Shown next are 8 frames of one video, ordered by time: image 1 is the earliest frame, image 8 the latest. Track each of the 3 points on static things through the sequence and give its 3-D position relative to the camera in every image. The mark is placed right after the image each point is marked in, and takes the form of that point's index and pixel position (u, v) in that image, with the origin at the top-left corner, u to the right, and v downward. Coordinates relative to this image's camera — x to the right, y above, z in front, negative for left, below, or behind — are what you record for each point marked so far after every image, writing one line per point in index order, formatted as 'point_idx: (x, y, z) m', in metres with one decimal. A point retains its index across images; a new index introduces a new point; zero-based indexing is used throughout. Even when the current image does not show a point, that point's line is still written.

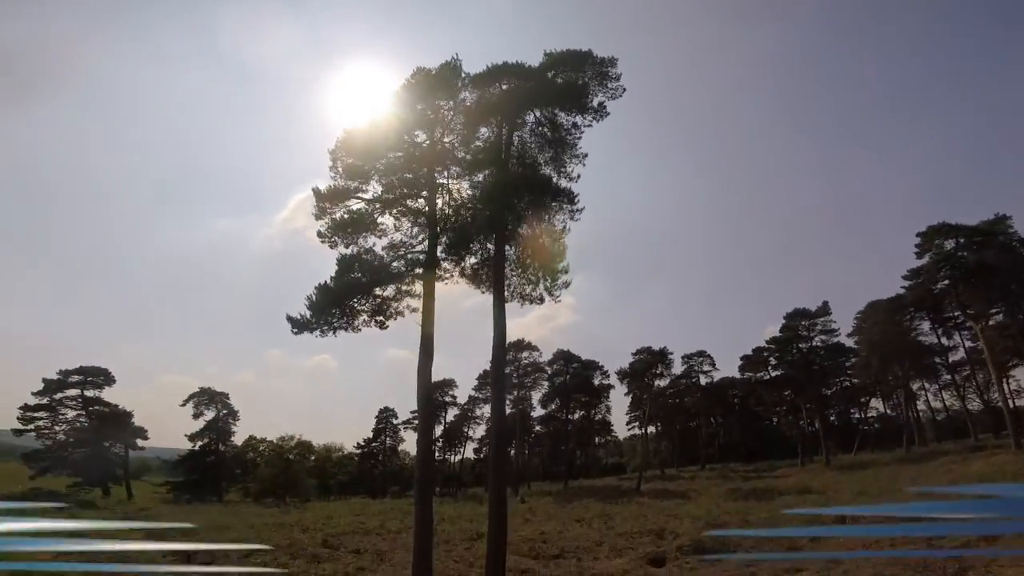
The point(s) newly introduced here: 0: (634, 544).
0: (+3.3, -6.8, +18.4) m
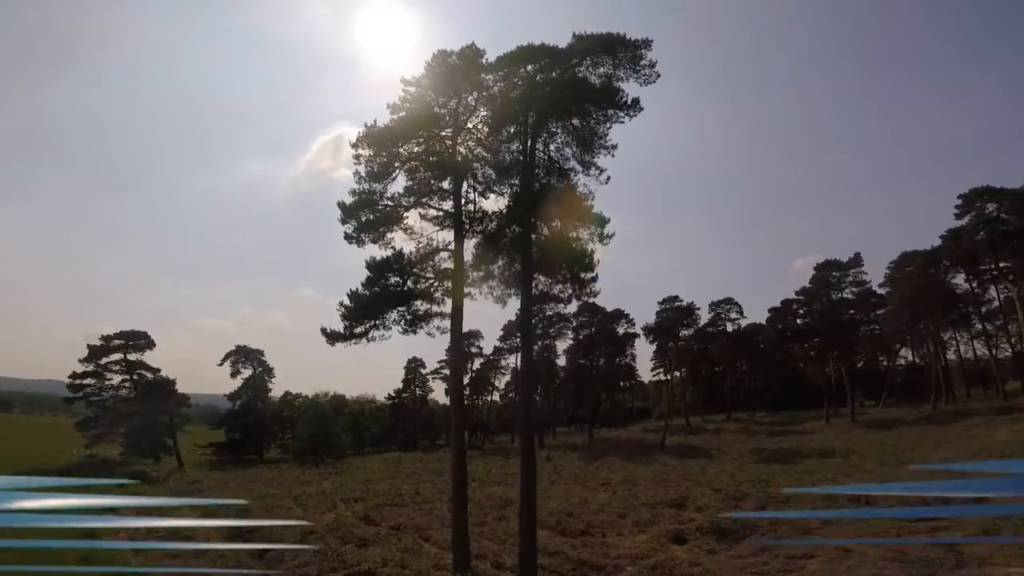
0: (+4.1, -6.4, +19.2) m
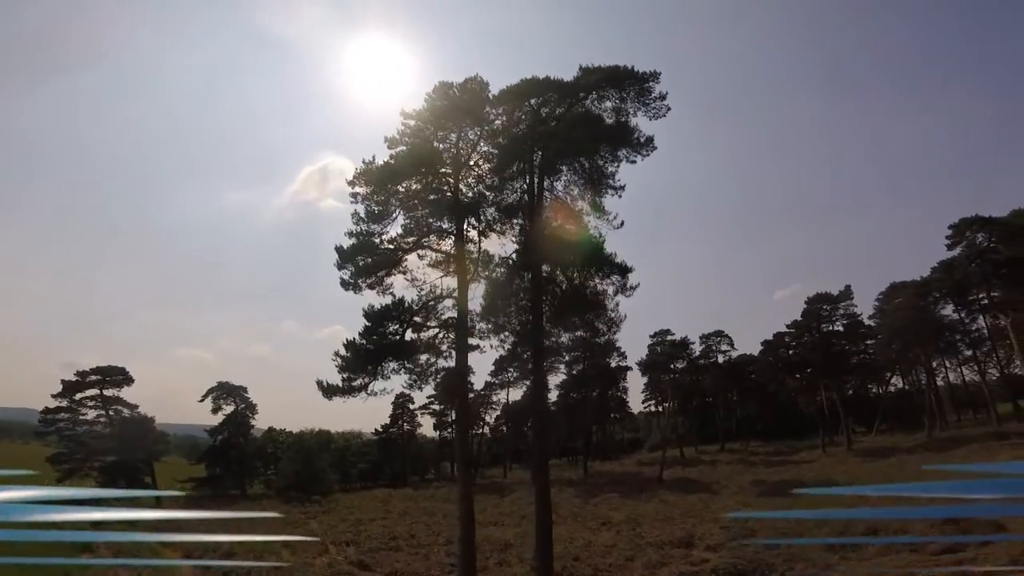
0: (+4.2, -7.2, +18.5) m
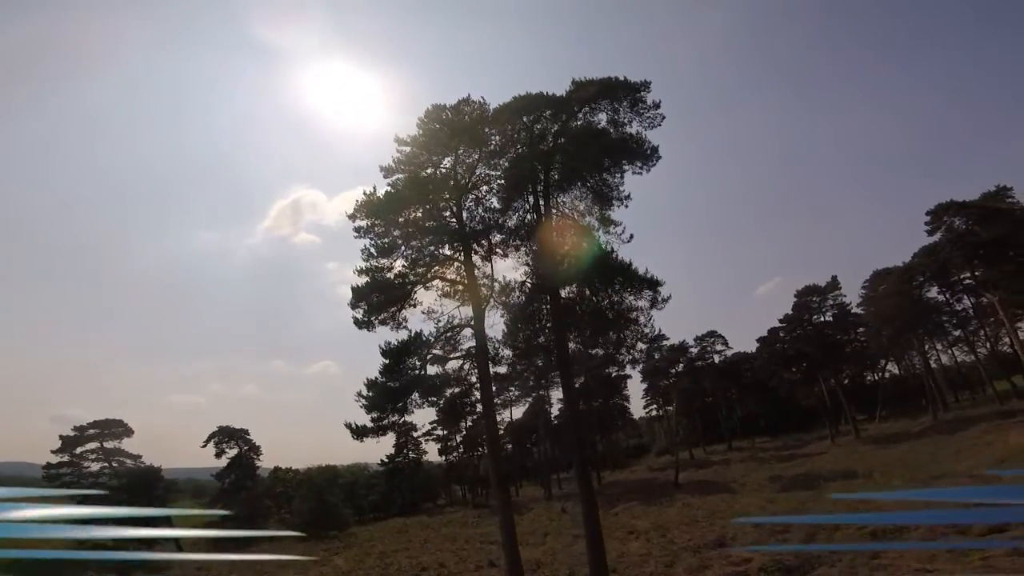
0: (+5.2, -7.4, +18.6) m
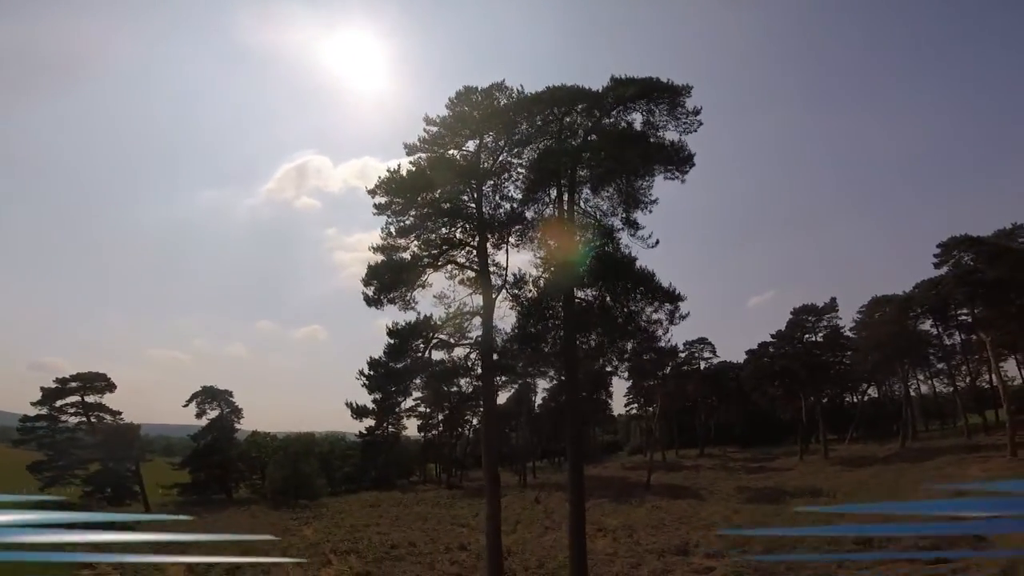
0: (+4.4, -7.7, +19.3) m
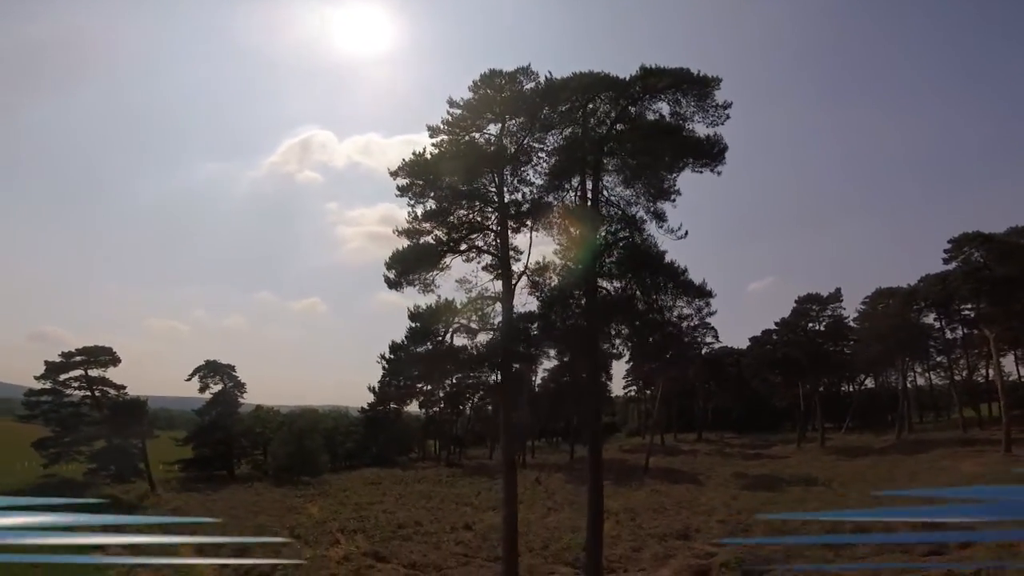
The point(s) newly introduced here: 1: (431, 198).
0: (+4.6, -7.5, +19.7) m
1: (-2.0, +2.1, +16.5) m
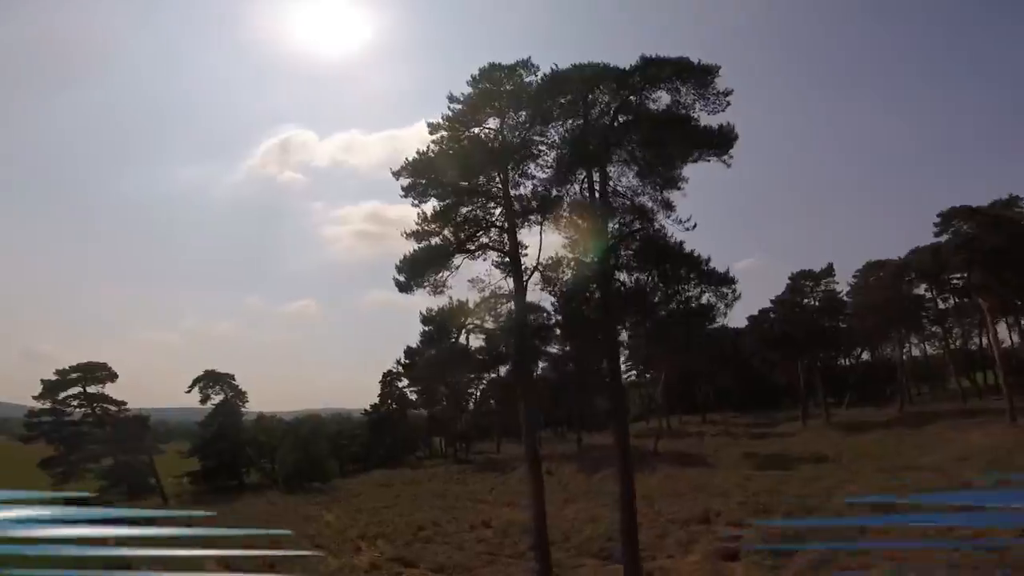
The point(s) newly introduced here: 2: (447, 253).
0: (+5.3, -7.1, +19.9) m
1: (-1.7, +2.0, +16.4) m
2: (-1.6, +0.8, +17.0) m
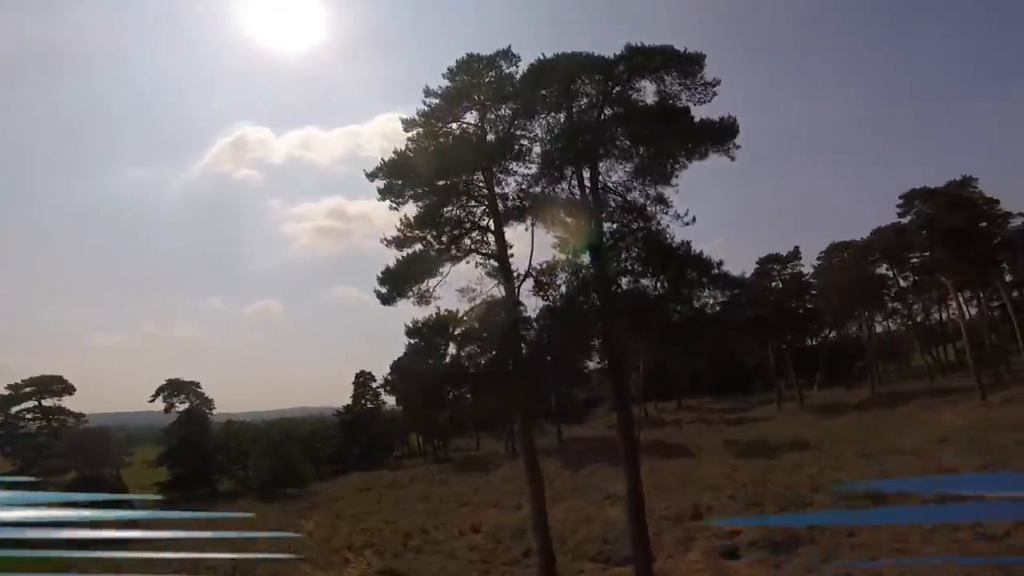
0: (+5.1, -7.0, +19.8) m
1: (-1.8, +1.8, +15.6) m
2: (-1.8, +0.6, +16.3) m
